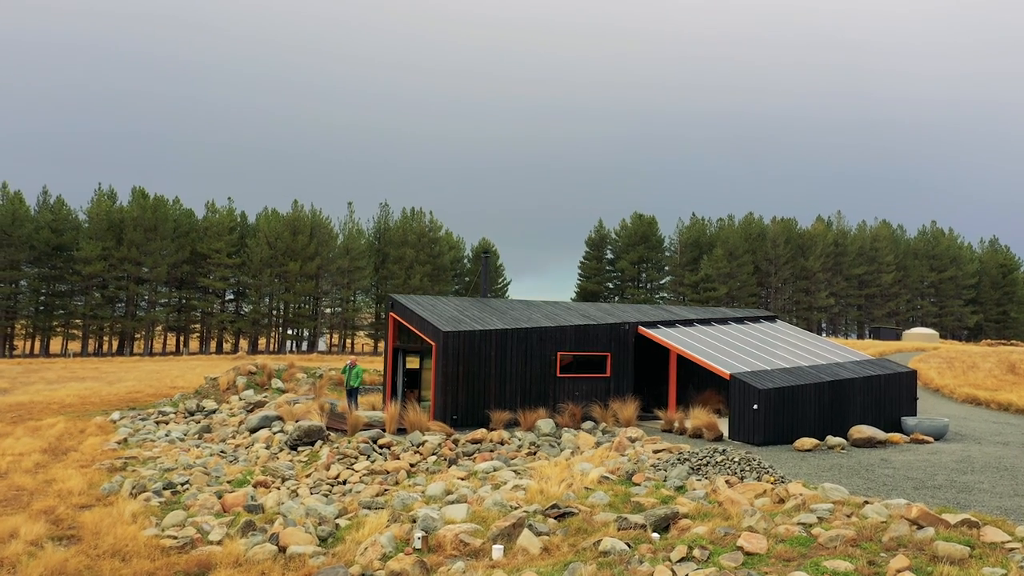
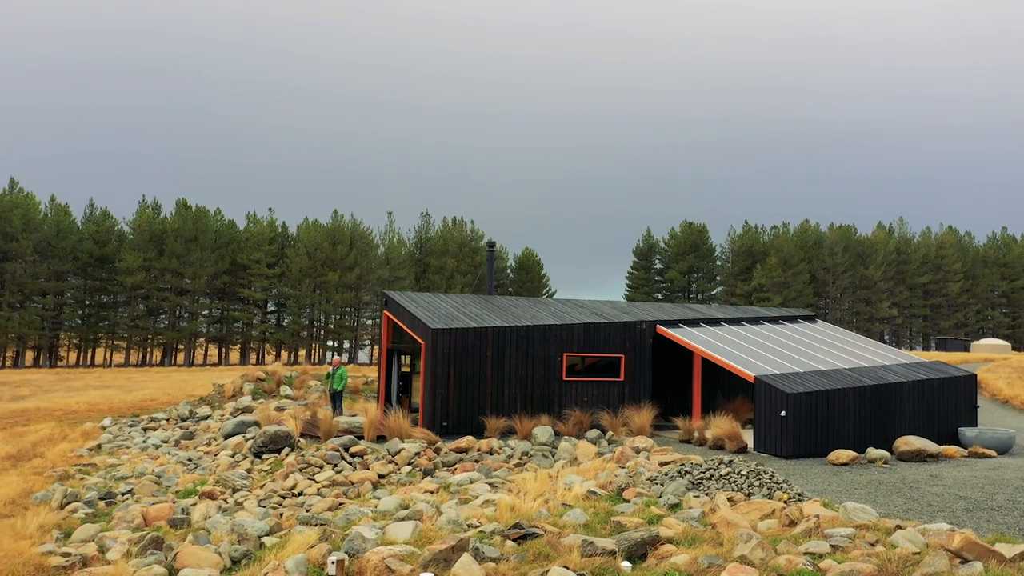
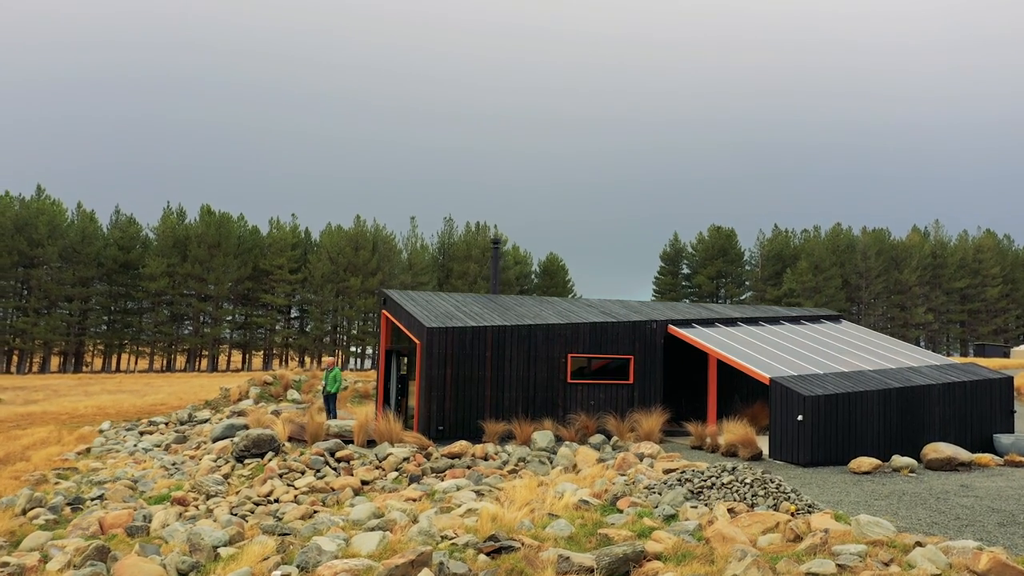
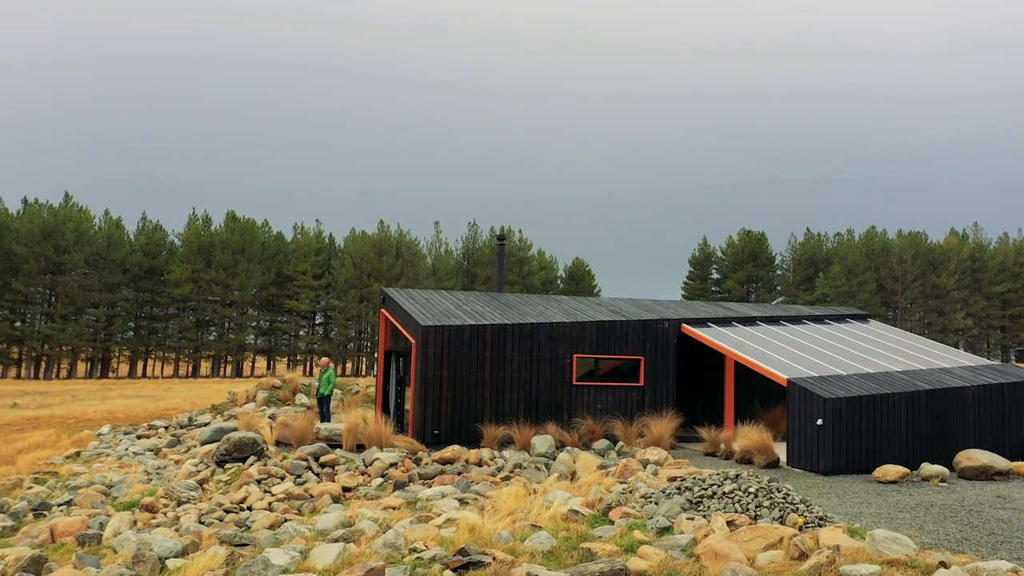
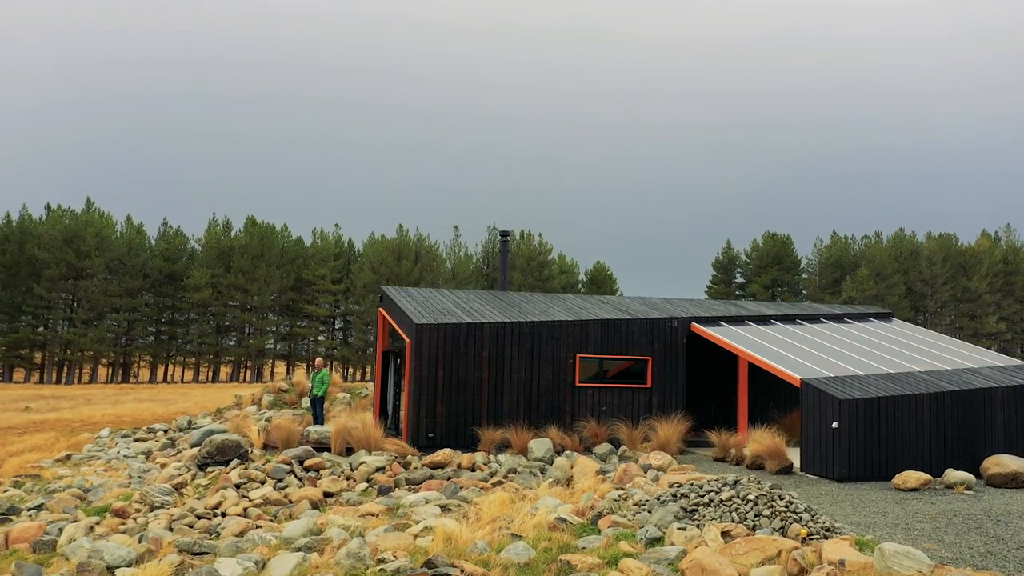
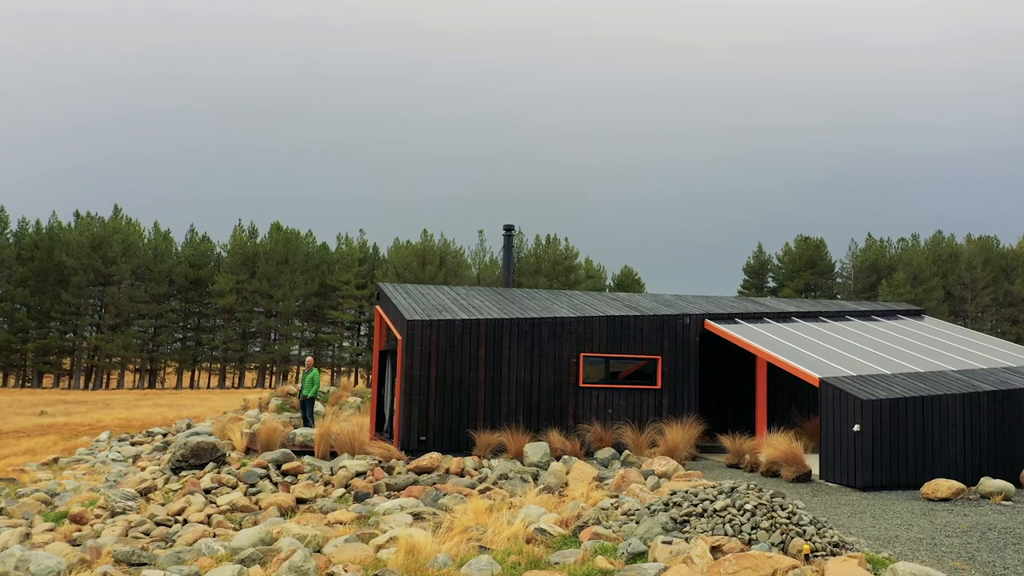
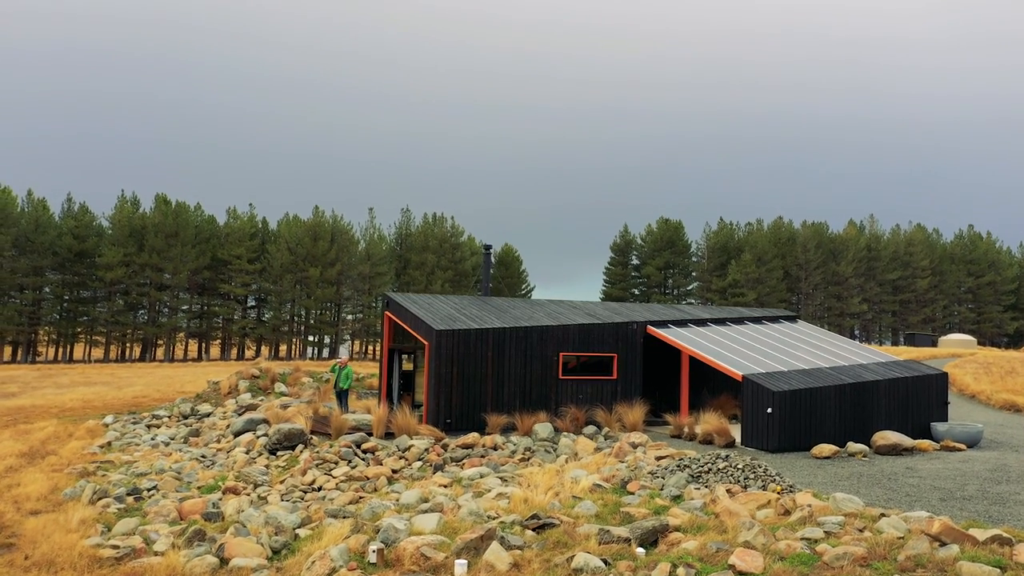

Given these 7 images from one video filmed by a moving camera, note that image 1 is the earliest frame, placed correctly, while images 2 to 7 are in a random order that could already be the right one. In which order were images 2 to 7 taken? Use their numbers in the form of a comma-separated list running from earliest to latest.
7, 2, 3, 4, 5, 6
